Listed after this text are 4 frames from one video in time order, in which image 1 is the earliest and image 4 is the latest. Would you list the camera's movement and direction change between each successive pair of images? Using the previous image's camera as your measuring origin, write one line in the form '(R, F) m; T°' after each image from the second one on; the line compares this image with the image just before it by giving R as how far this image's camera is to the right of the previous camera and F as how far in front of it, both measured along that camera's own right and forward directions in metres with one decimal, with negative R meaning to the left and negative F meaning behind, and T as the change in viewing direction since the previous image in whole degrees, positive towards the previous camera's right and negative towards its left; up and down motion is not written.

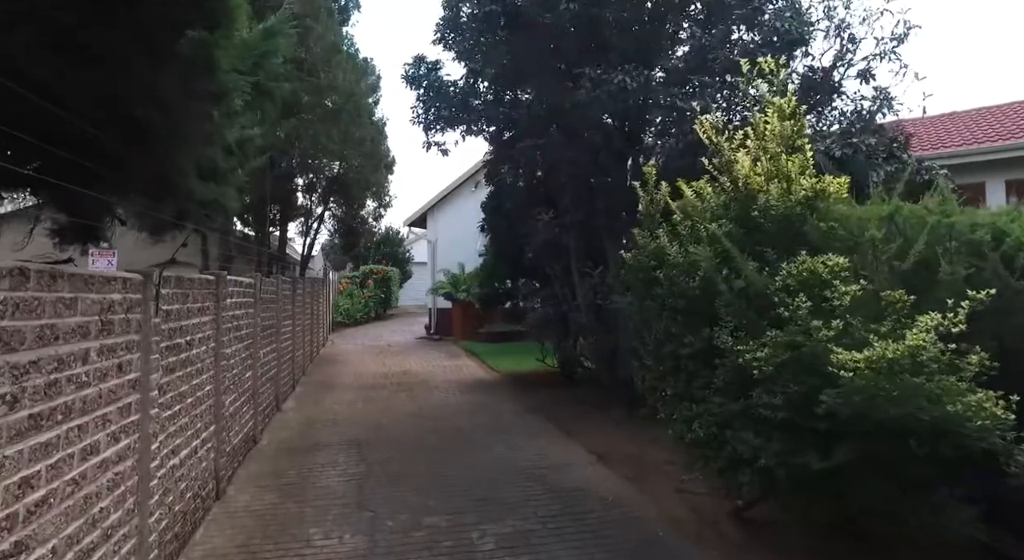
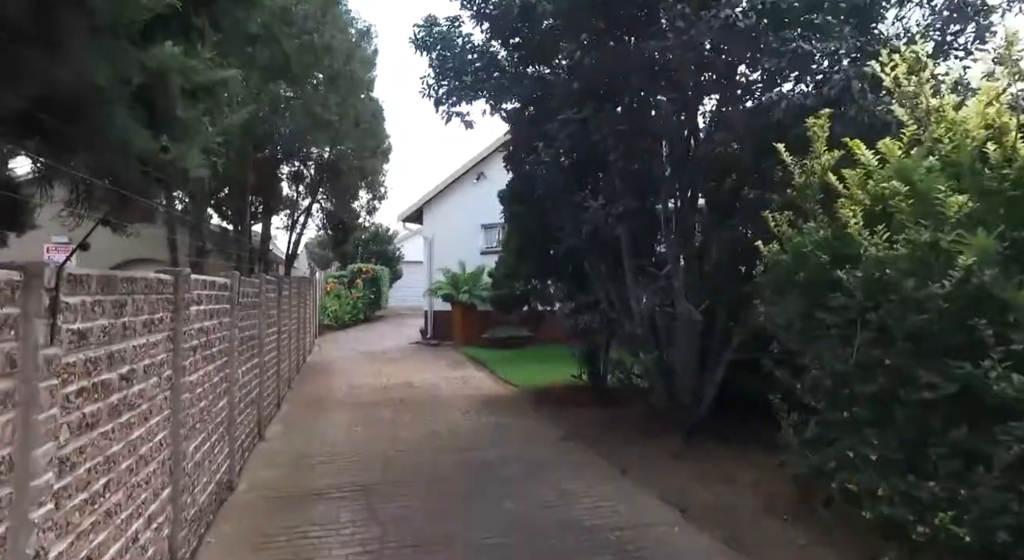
(-0.6, +1.4) m; +1°
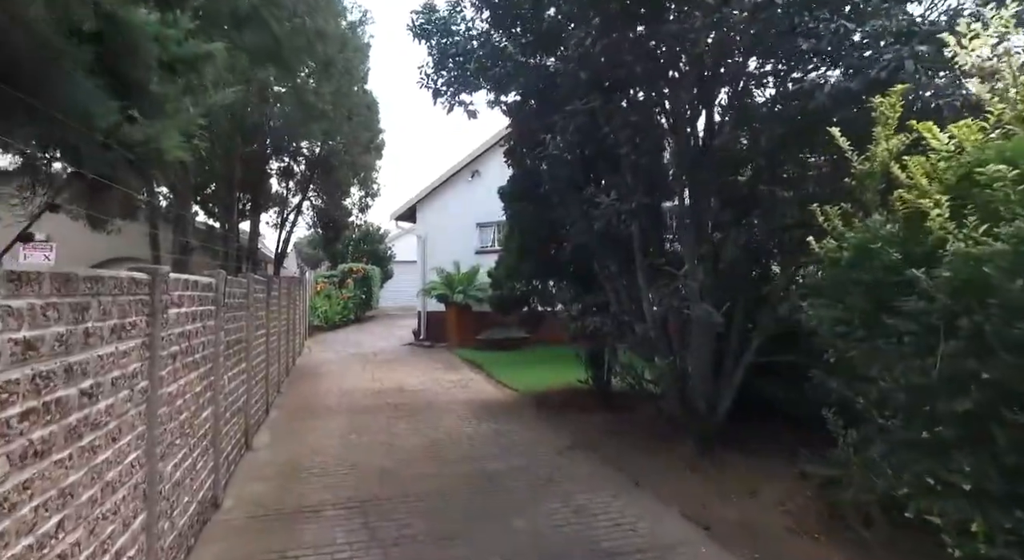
(-0.2, +0.4) m; +1°
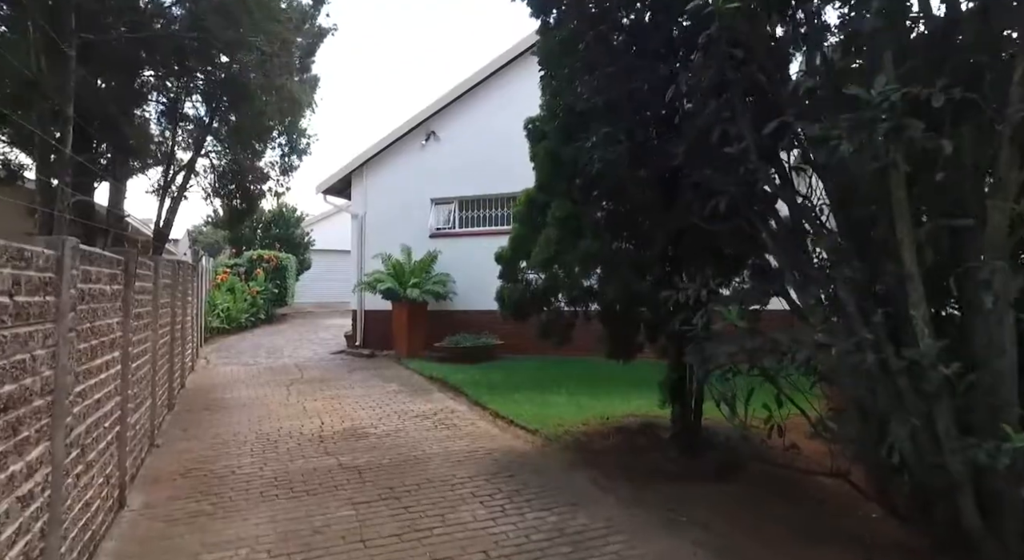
(-1.2, +3.5) m; +8°
